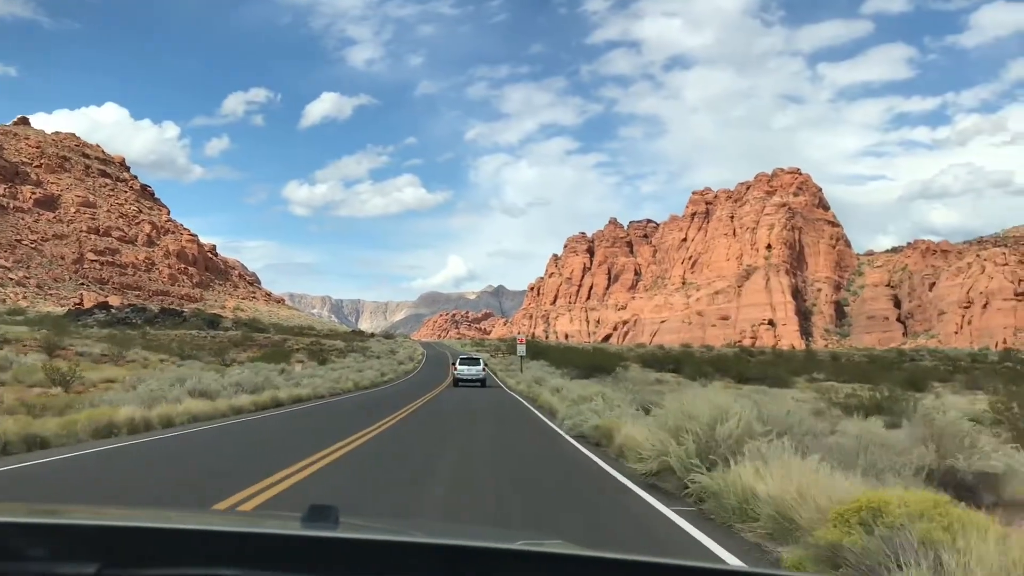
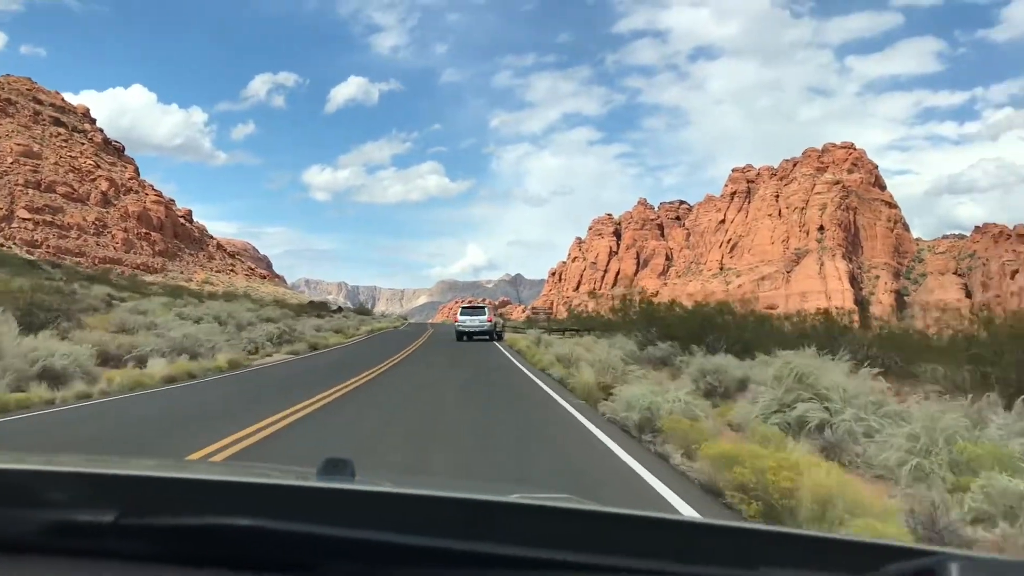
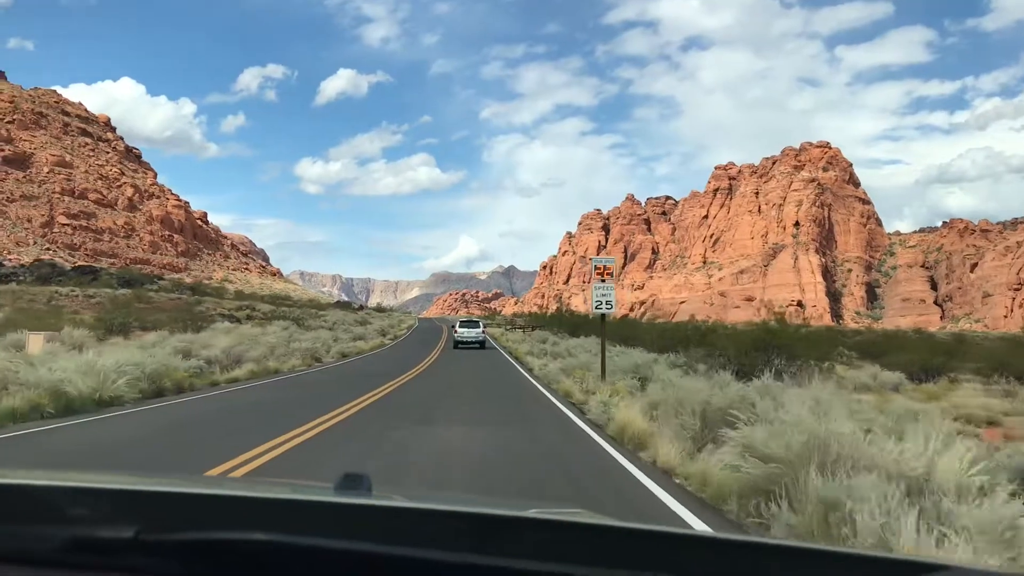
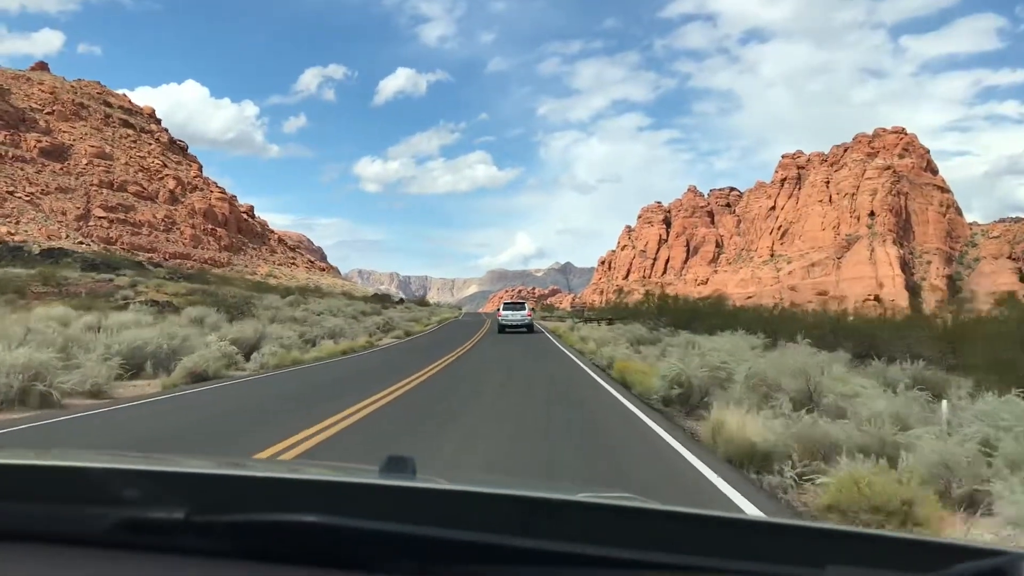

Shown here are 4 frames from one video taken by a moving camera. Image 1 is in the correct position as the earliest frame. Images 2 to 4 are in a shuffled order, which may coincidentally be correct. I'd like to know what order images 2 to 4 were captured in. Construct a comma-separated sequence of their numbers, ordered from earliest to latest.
3, 4, 2
